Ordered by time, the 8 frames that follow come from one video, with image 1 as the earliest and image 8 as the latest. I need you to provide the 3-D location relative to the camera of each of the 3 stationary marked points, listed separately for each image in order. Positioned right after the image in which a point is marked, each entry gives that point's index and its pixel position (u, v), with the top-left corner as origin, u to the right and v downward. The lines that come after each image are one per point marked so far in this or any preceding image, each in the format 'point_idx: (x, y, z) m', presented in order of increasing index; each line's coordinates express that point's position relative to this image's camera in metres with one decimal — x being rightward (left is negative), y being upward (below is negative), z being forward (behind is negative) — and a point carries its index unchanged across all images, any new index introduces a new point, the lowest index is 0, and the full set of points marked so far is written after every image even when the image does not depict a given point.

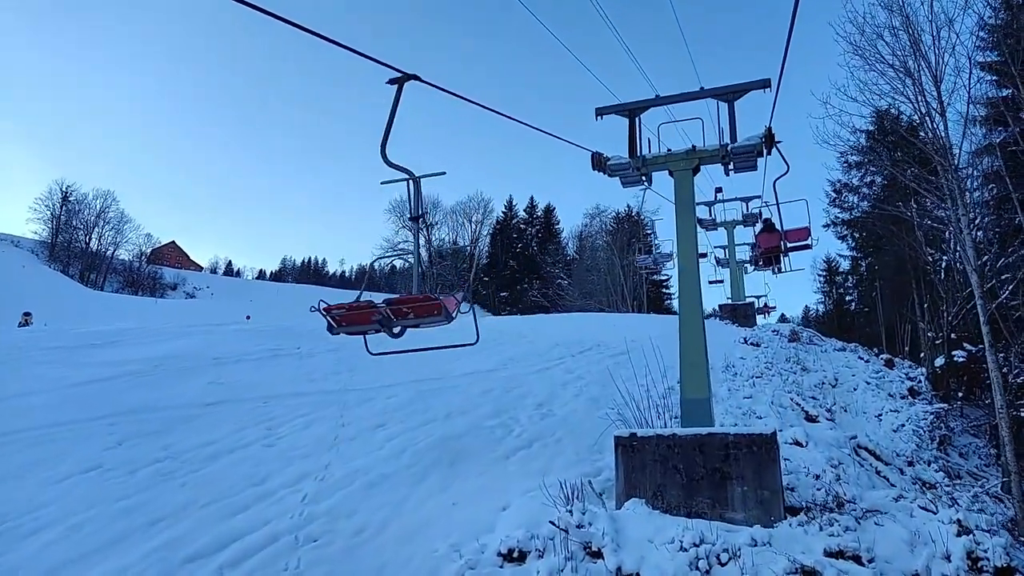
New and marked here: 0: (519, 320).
0: (+0.2, -0.8, +17.9) m
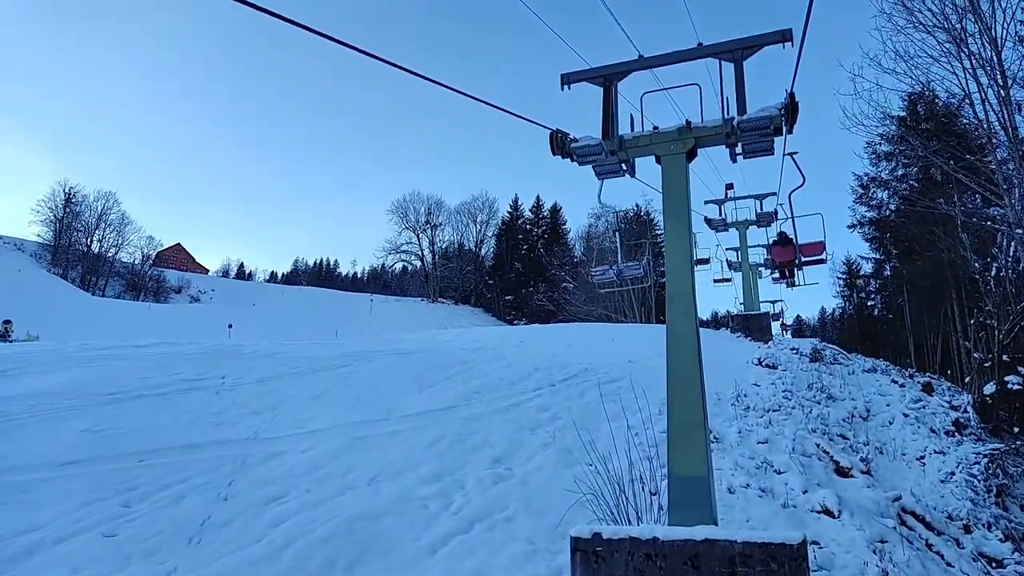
0: (-0.1, -1.0, +16.2) m
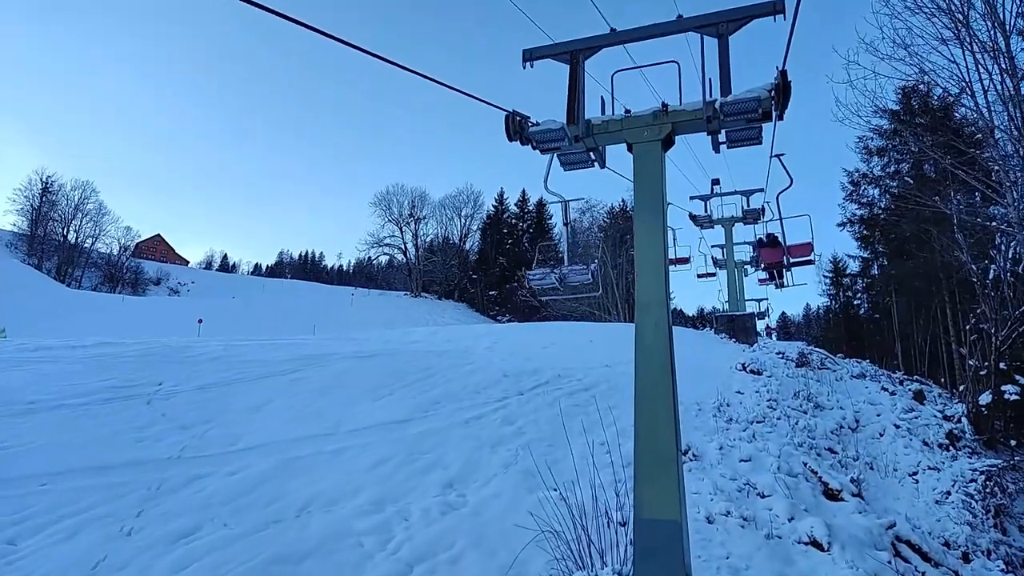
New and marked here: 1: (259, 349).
0: (-0.6, -1.0, +15.6) m
1: (-3.6, -0.9, +10.5) m
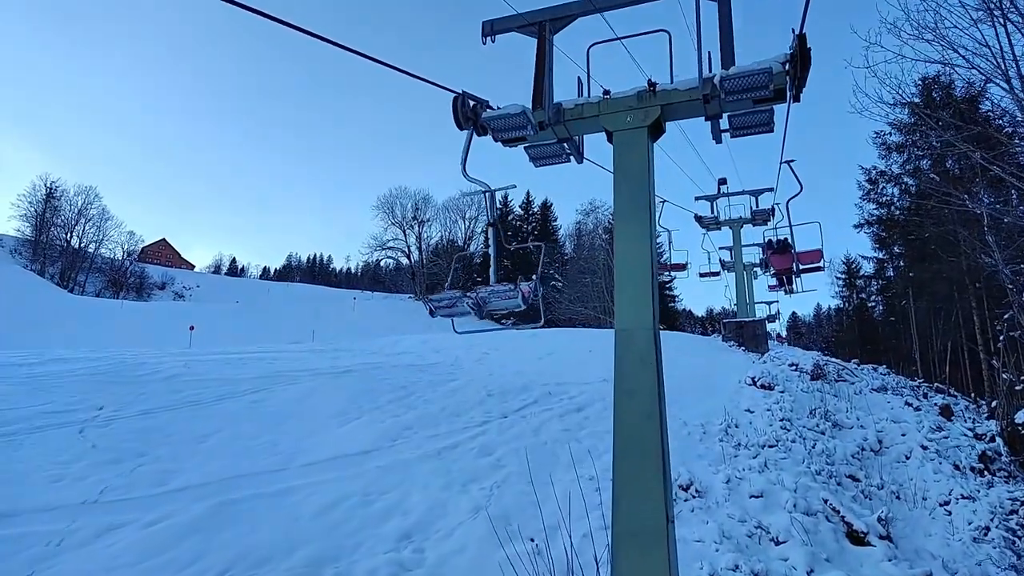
0: (-0.7, -1.1, +14.7) m
1: (-3.8, -1.0, +9.7) m
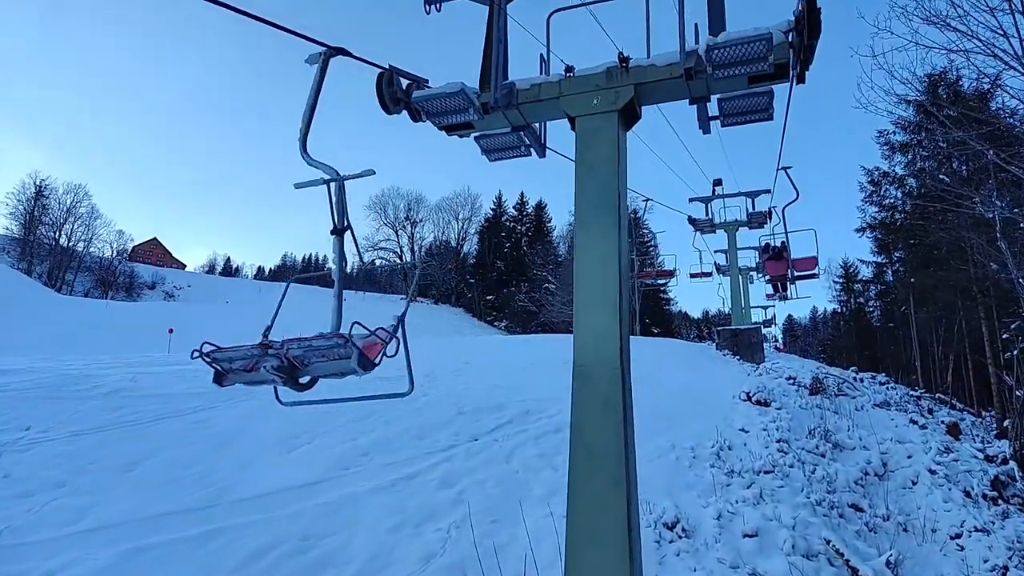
0: (-1.0, -1.2, +14.0) m
1: (-4.1, -1.1, +9.0) m
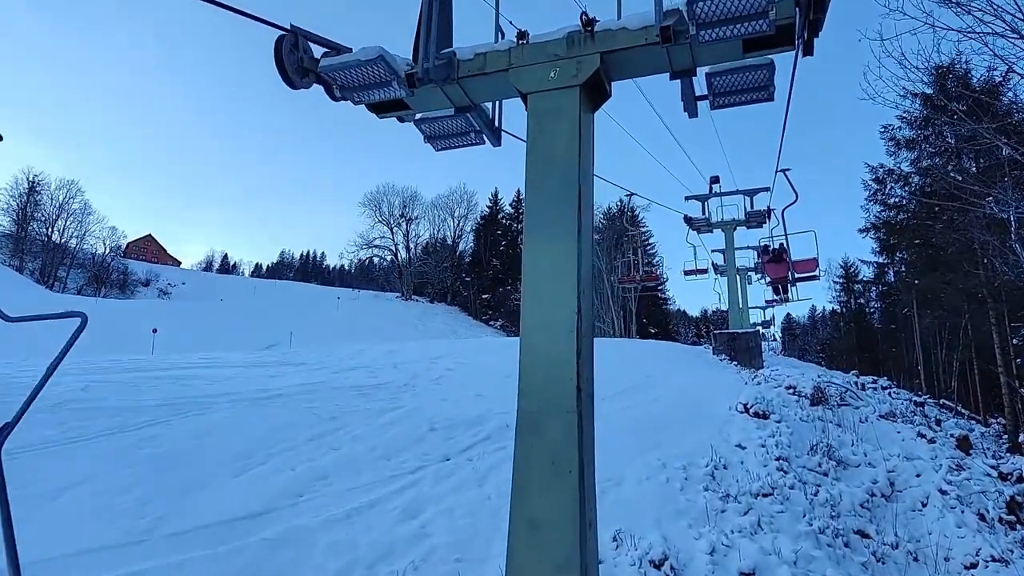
0: (-1.2, -1.2, +13.5) m
1: (-4.3, -1.1, +8.4) m
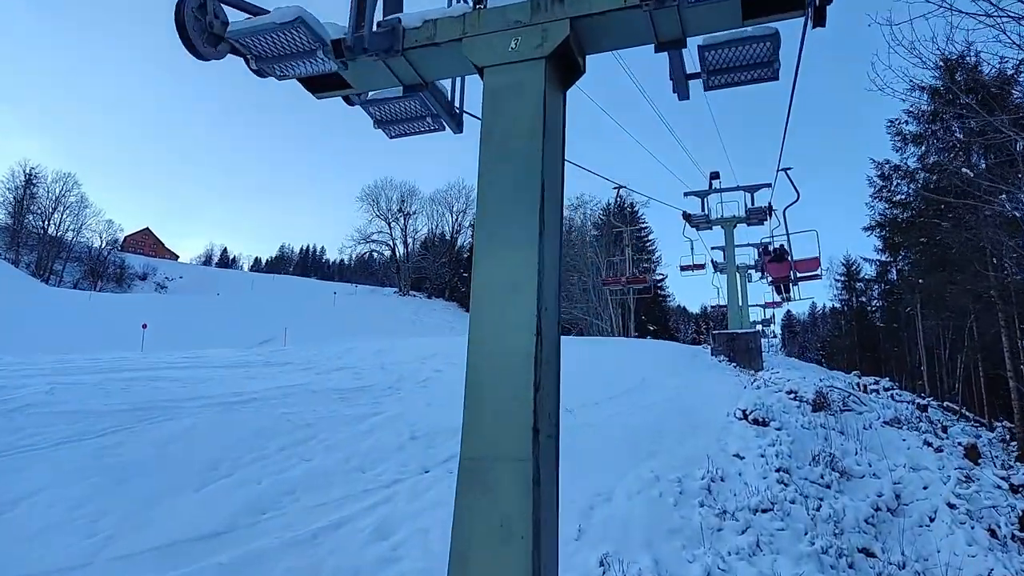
0: (-1.3, -1.2, +13.1) m
1: (-4.4, -1.1, +8.0) m
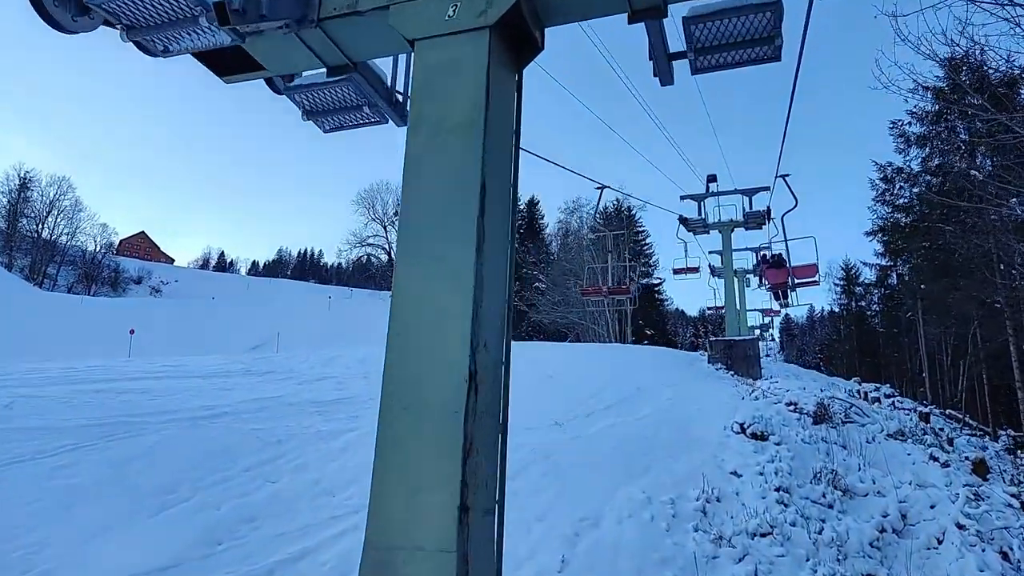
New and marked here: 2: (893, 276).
0: (-1.5, -1.3, +12.7) m
1: (-4.6, -1.2, +7.6) m
2: (+10.3, +0.3, +19.6) m
